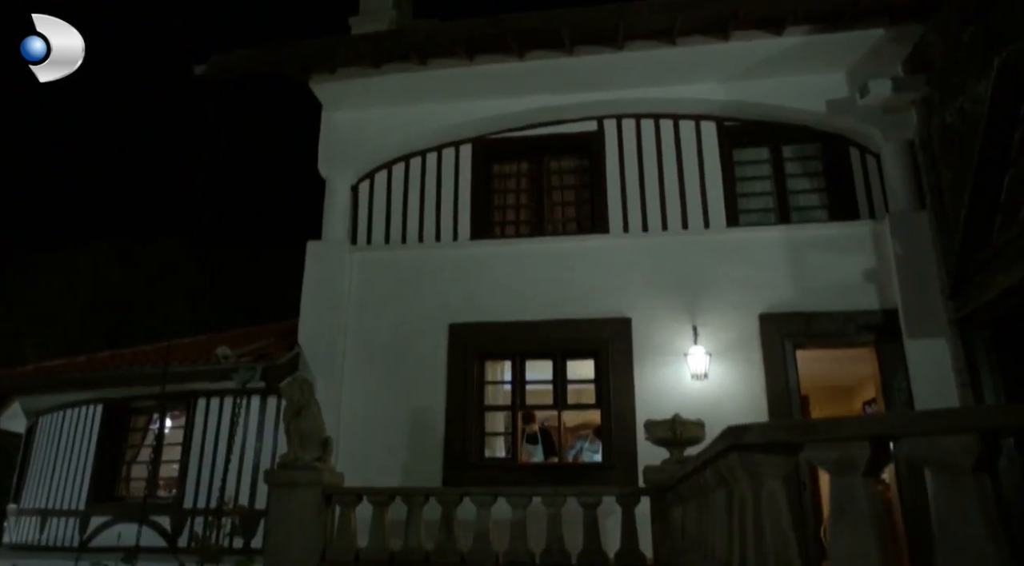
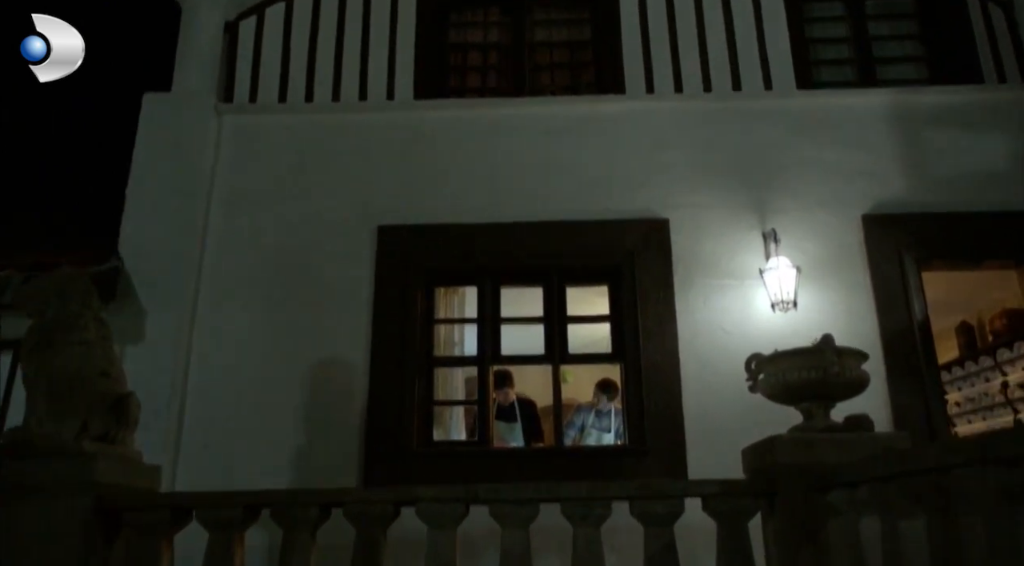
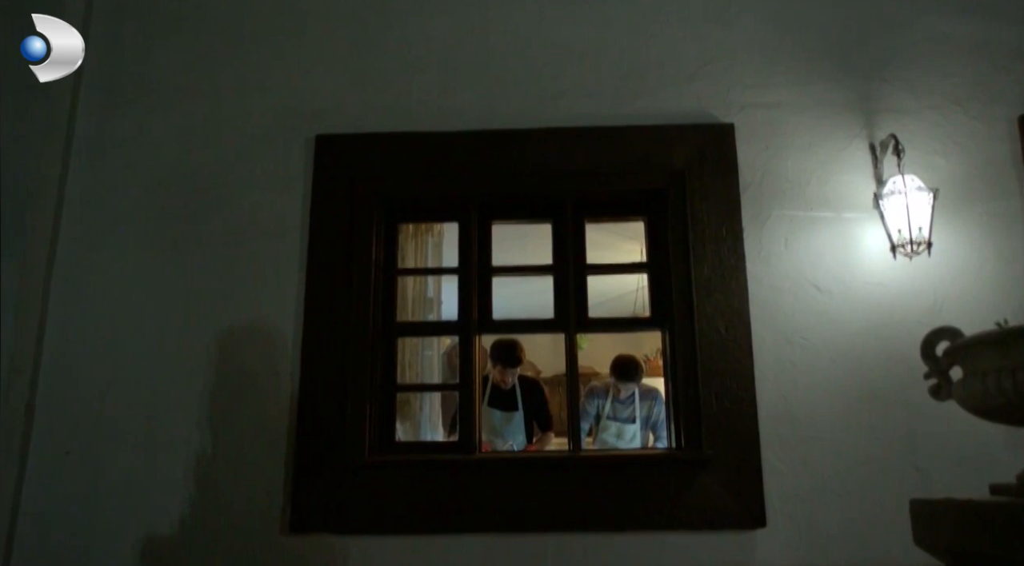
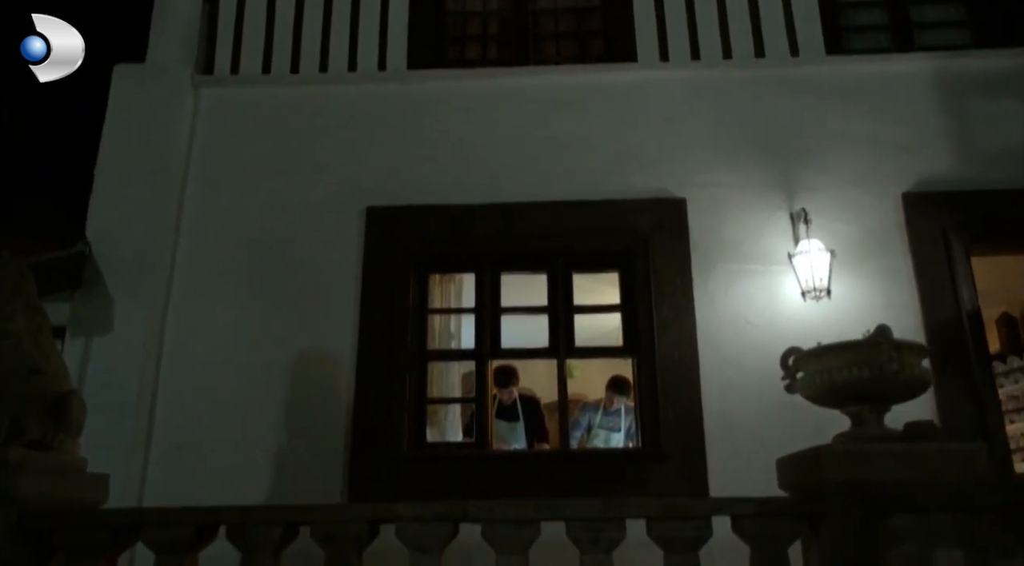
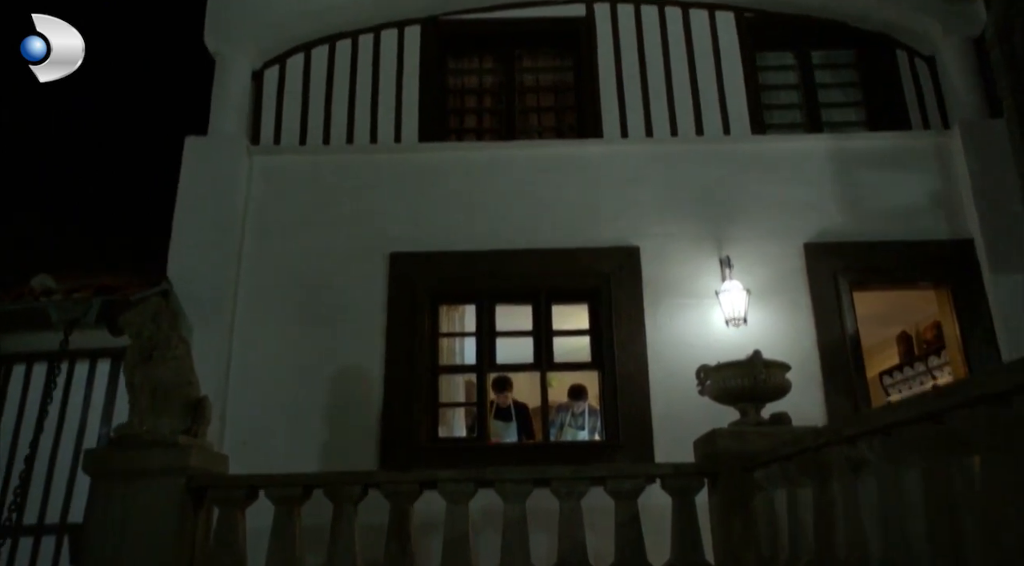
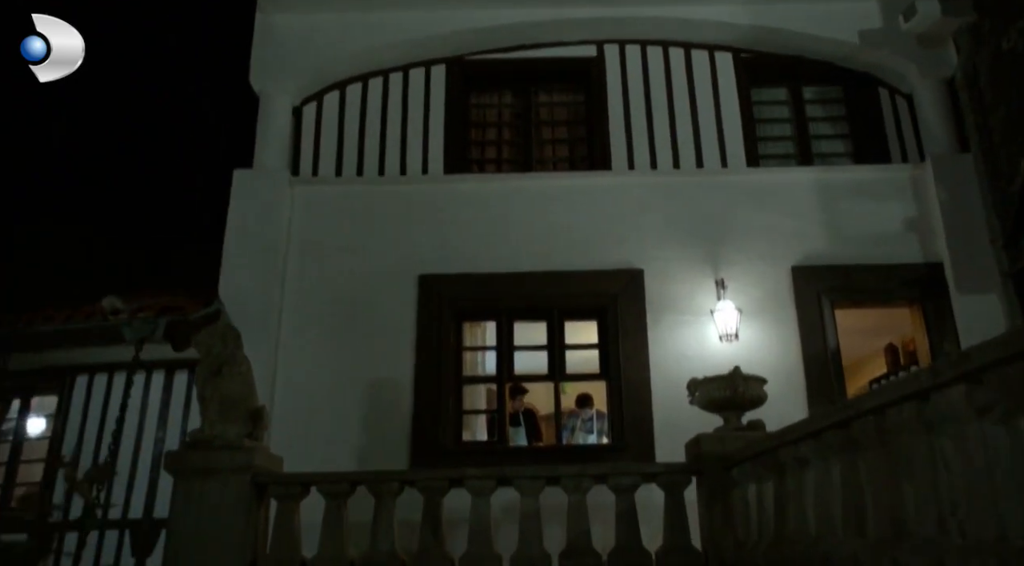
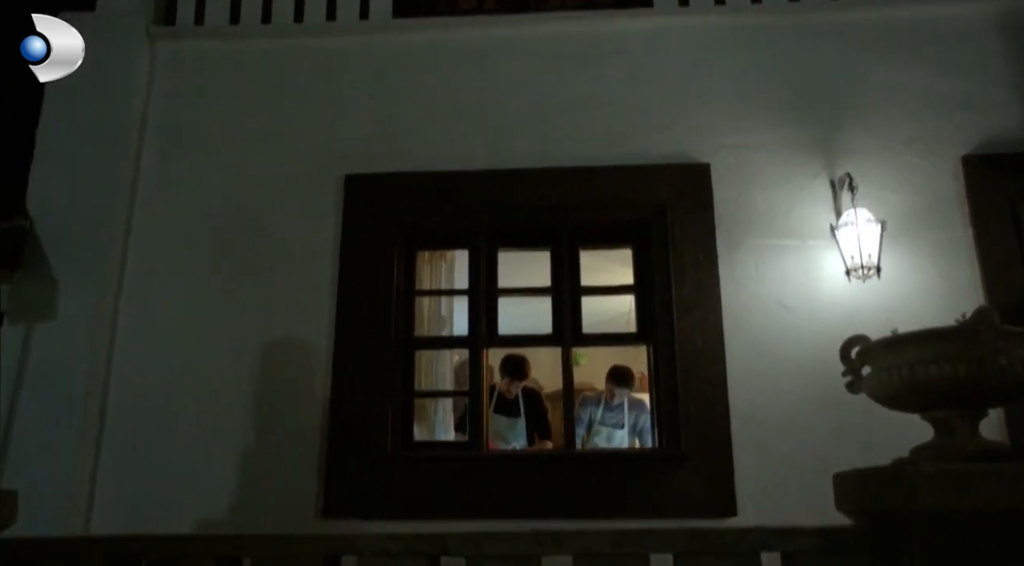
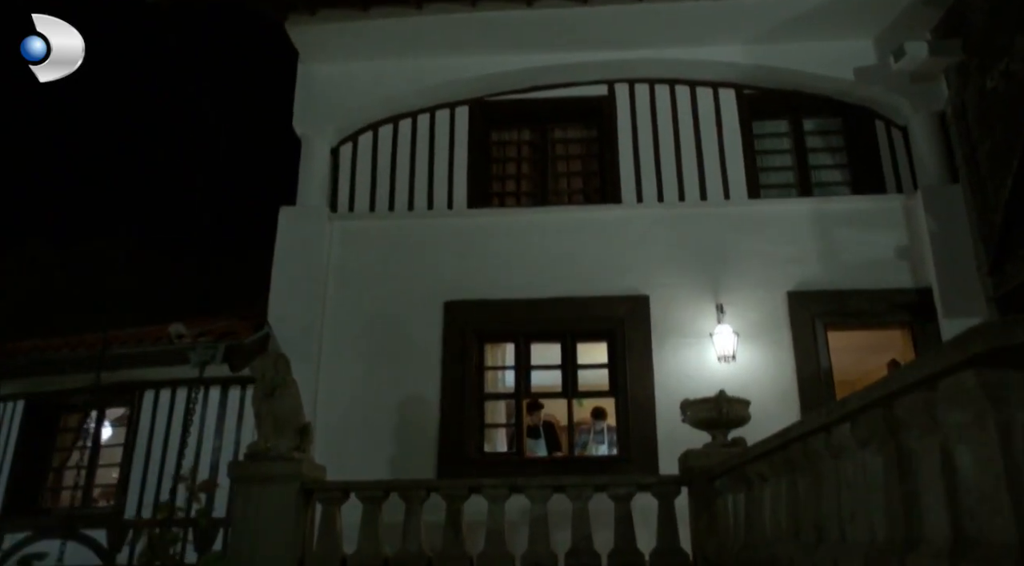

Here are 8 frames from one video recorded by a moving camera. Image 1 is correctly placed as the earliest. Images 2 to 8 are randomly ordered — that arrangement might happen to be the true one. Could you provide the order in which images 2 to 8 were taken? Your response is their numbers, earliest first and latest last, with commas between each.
8, 6, 5, 2, 4, 7, 3
